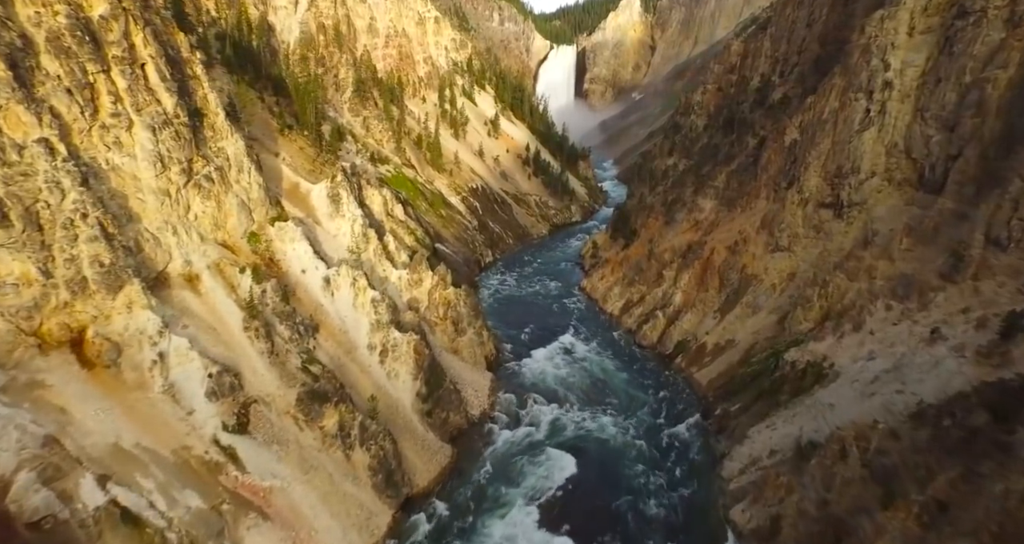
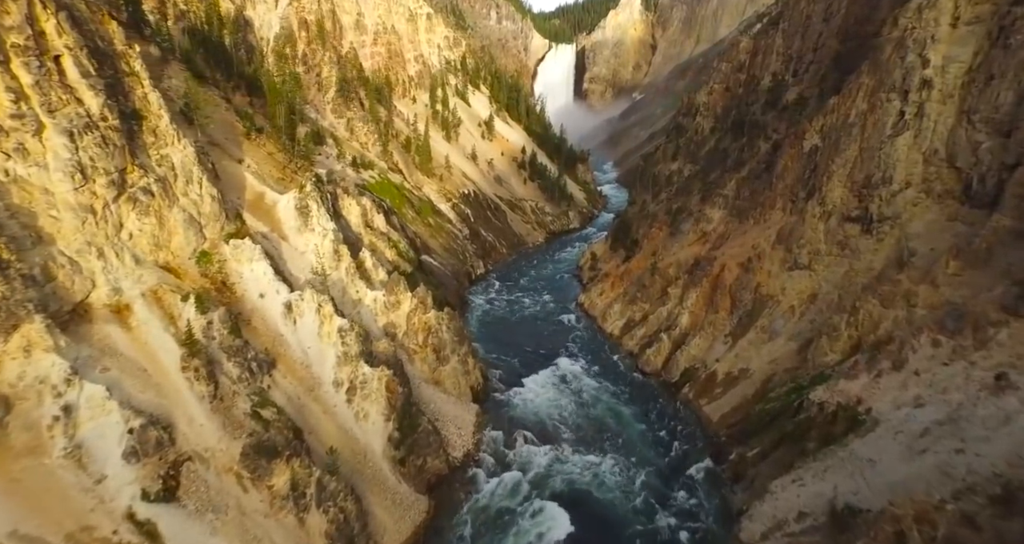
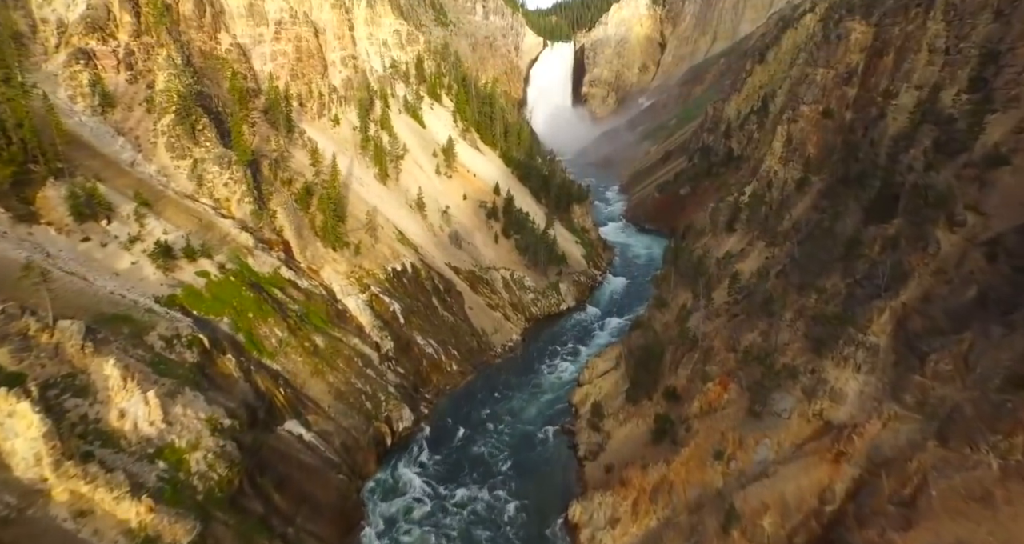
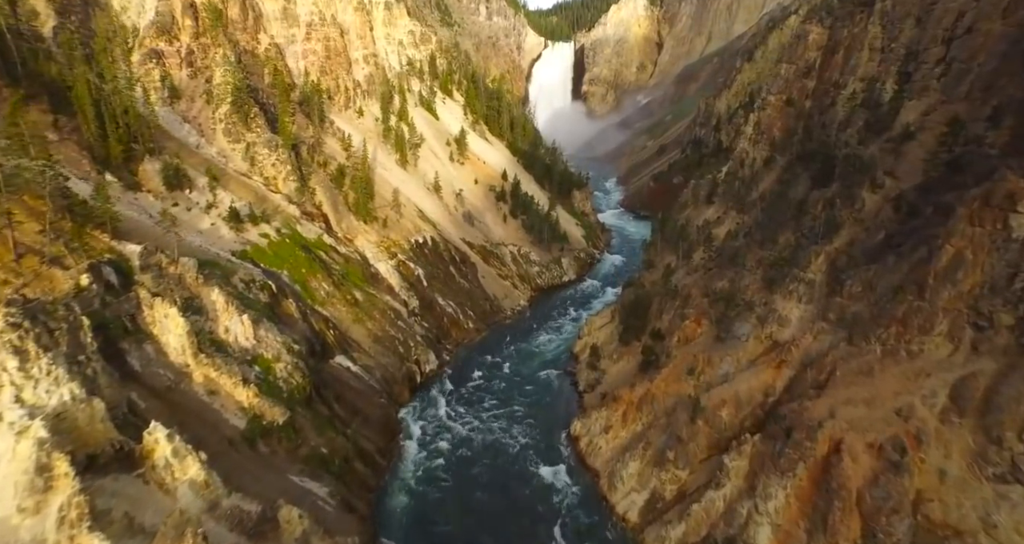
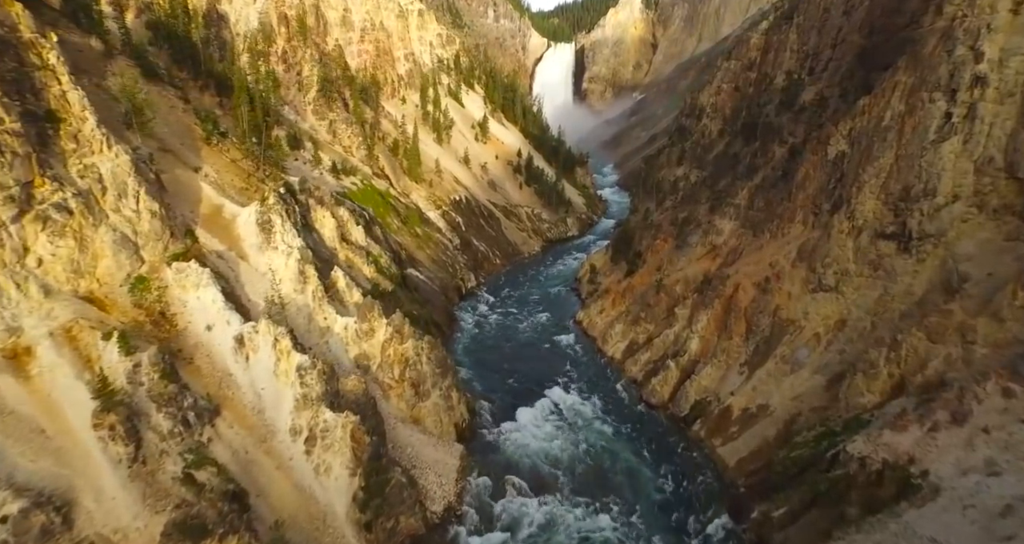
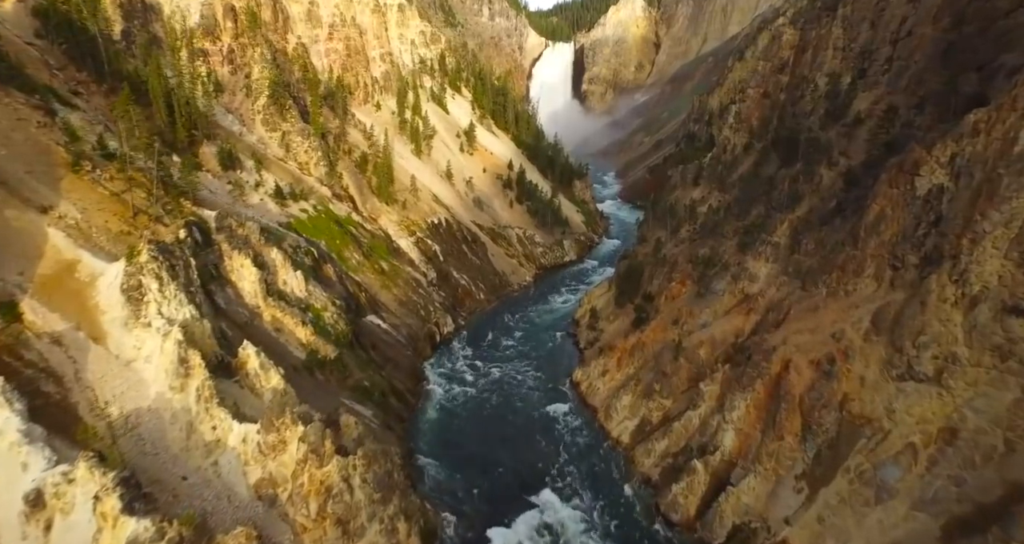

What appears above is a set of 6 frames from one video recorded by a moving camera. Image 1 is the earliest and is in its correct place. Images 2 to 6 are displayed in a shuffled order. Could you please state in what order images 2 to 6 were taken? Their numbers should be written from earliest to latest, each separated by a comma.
2, 5, 6, 4, 3
